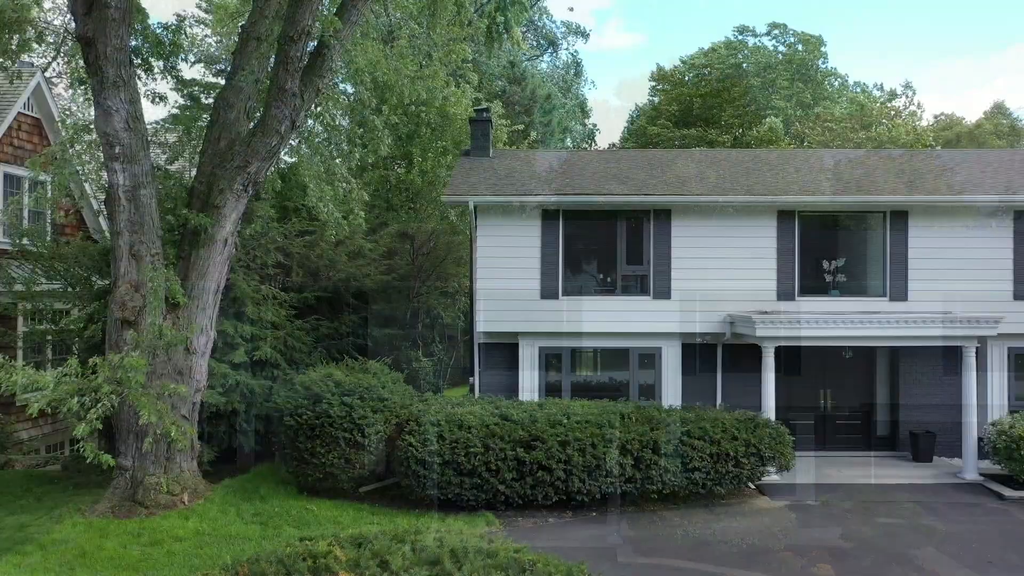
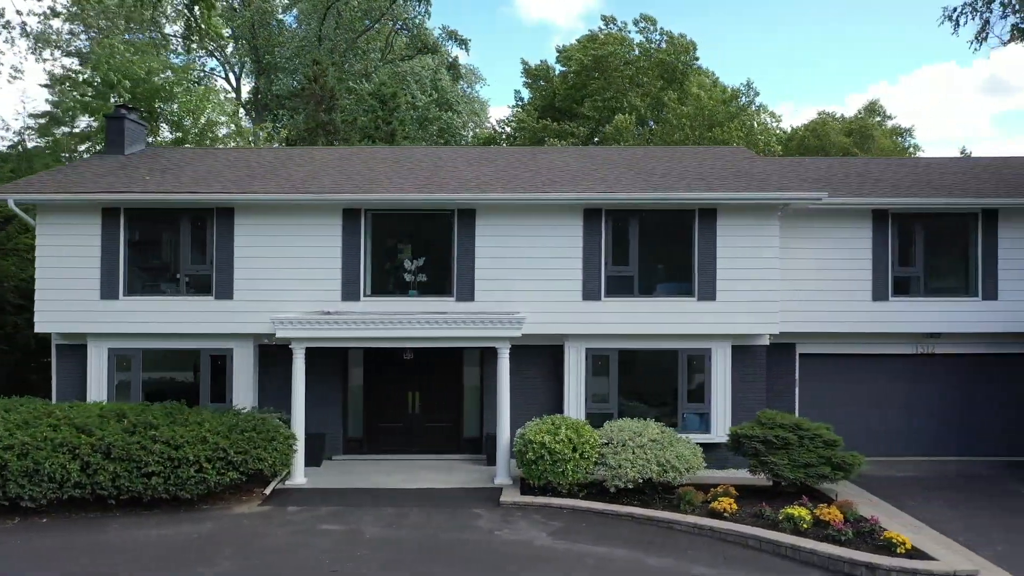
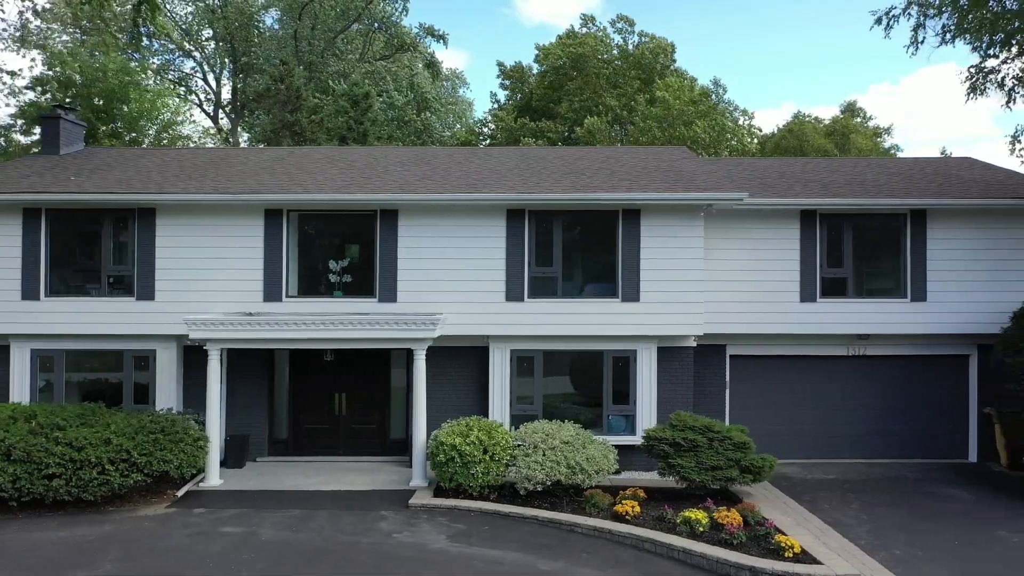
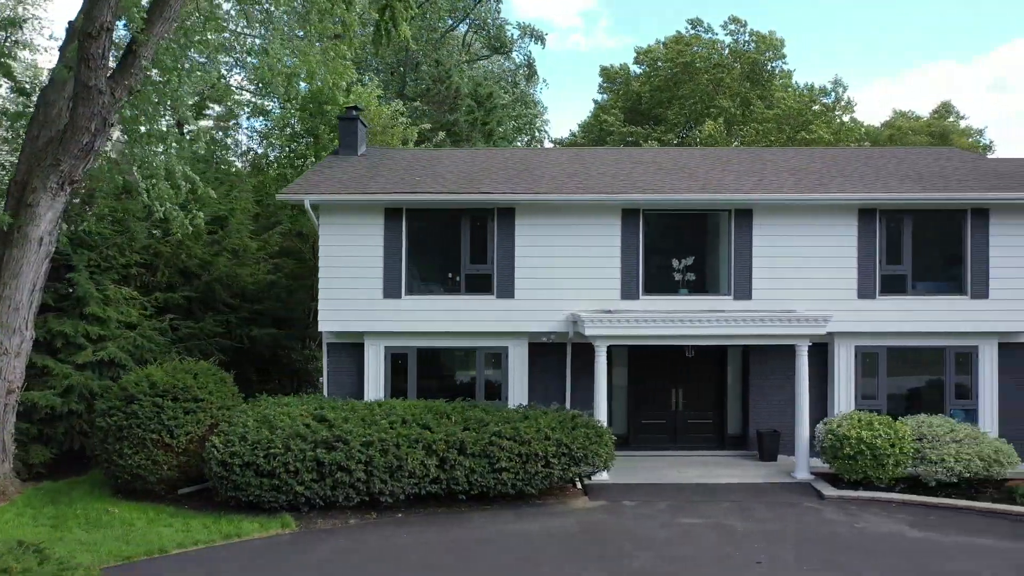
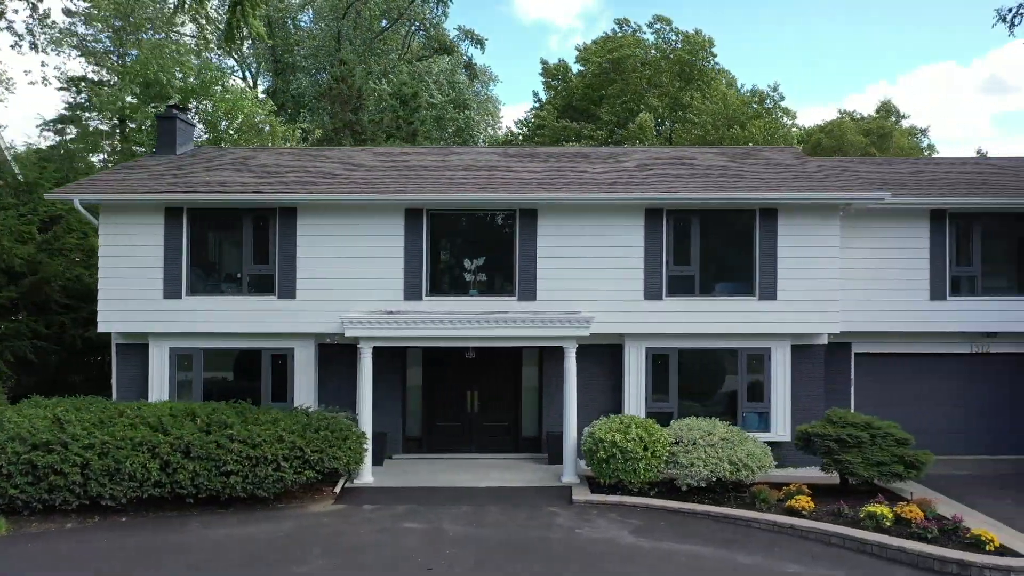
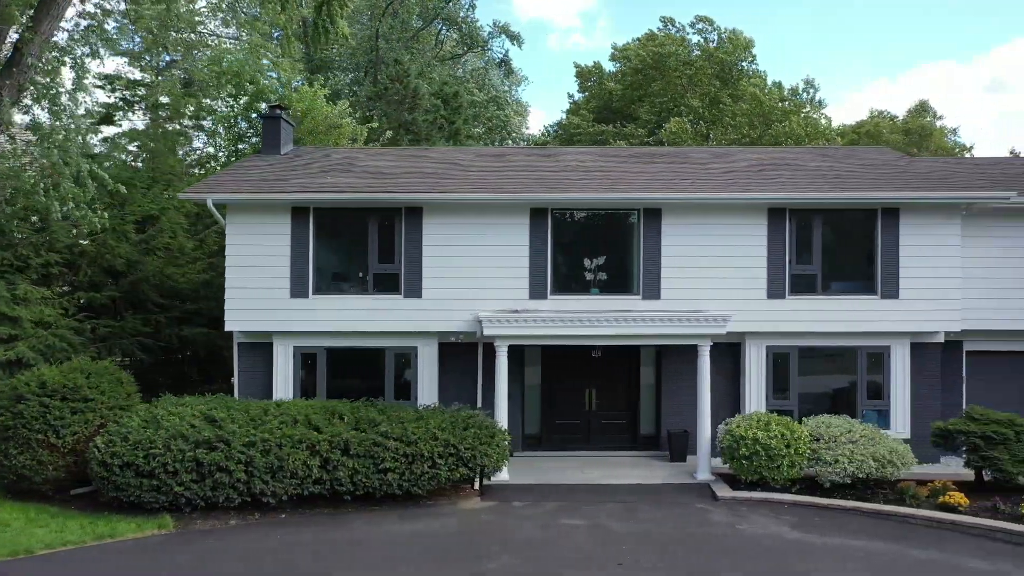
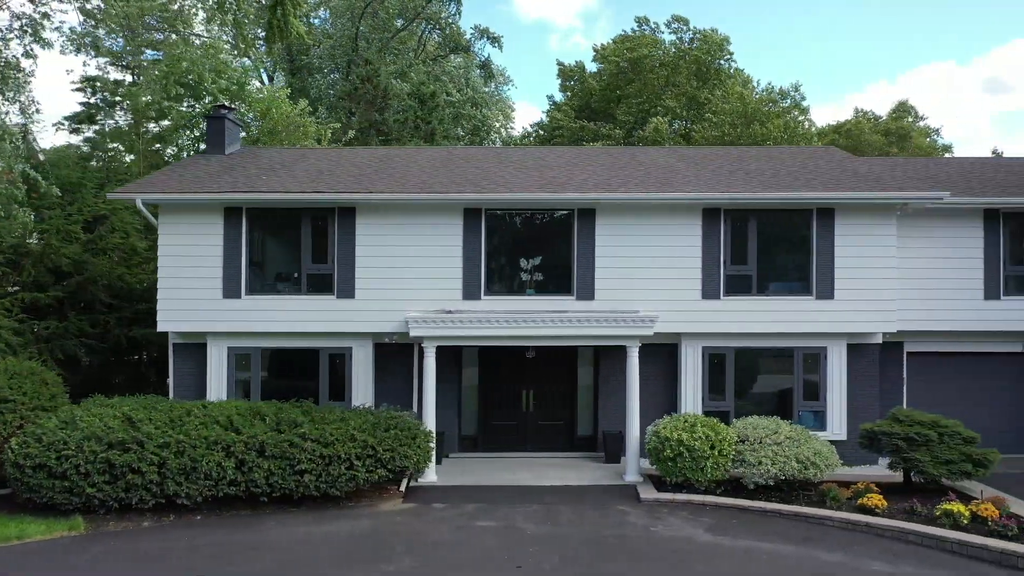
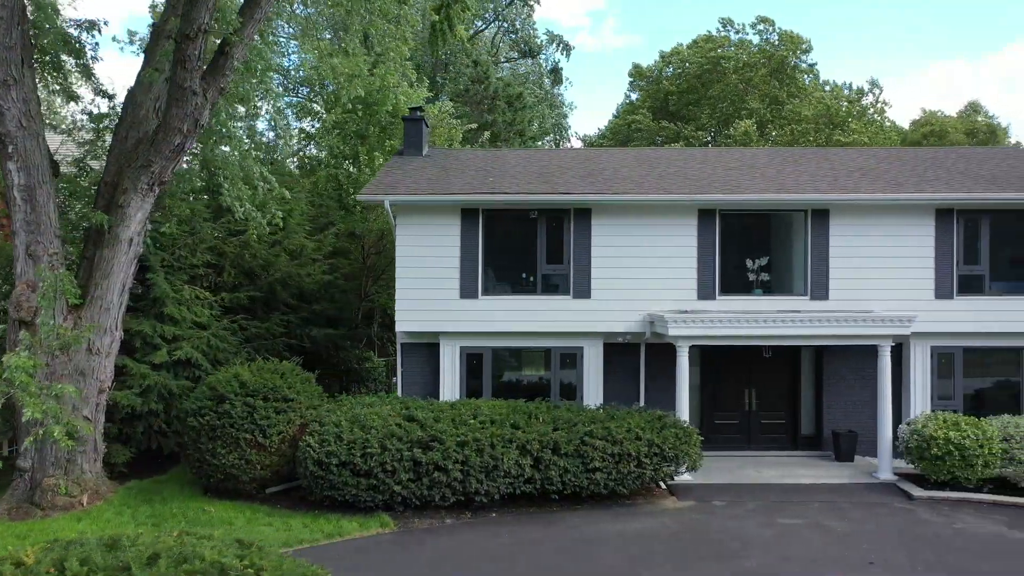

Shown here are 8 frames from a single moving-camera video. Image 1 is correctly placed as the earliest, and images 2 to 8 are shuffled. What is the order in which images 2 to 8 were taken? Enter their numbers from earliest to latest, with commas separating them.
8, 4, 6, 7, 5, 2, 3
